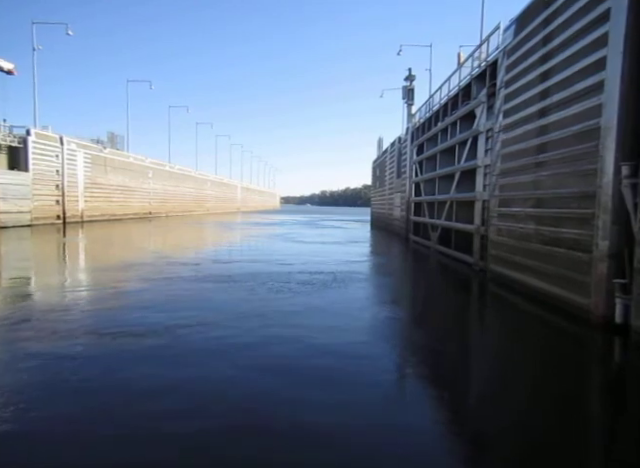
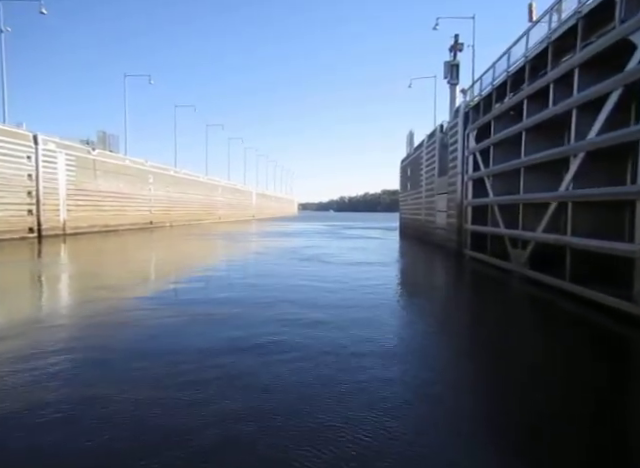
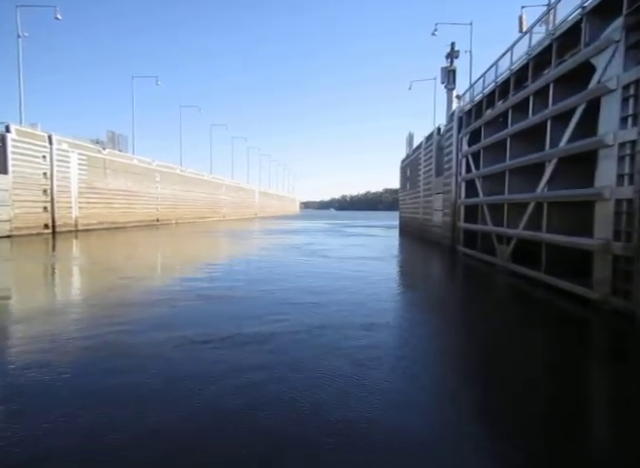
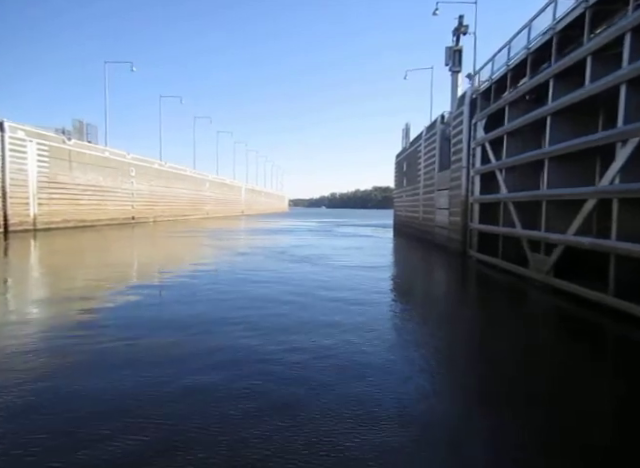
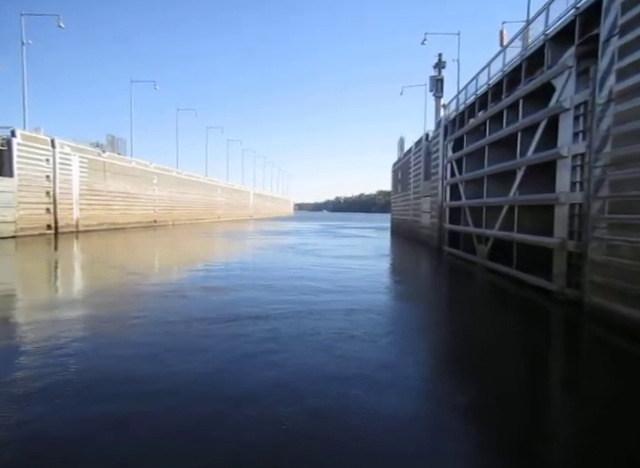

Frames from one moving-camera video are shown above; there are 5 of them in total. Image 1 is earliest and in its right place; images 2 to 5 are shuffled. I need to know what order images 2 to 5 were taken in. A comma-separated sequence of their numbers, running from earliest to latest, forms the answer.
5, 3, 2, 4
